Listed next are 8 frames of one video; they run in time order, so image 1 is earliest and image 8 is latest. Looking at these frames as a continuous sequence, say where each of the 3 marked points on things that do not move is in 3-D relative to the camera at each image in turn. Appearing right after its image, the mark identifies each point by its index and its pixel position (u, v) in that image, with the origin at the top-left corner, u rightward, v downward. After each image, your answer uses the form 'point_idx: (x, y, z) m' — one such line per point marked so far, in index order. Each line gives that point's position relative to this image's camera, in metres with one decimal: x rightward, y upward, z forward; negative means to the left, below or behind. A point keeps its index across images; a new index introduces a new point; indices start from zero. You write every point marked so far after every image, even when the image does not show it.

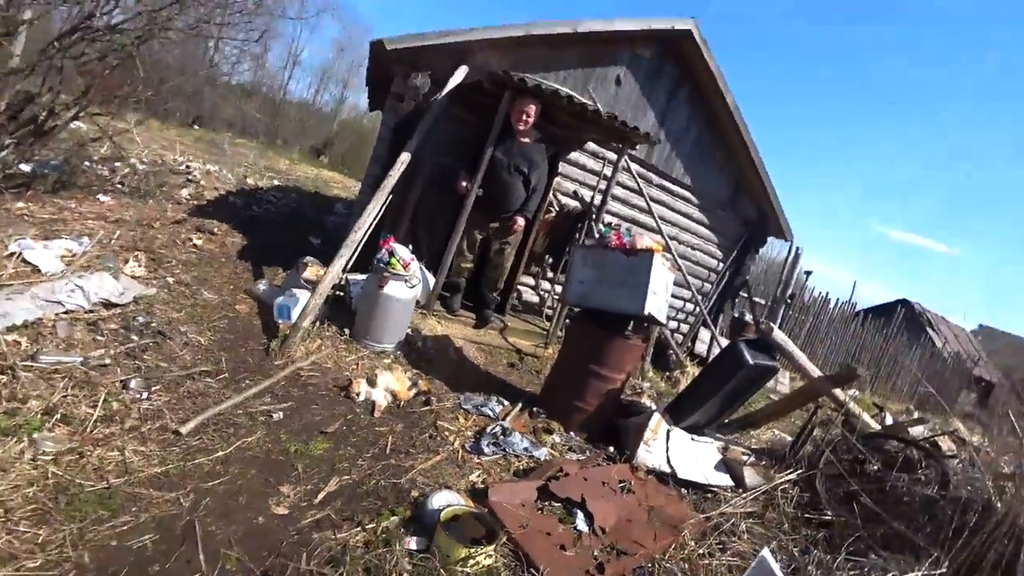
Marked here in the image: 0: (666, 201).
0: (+2.2, +1.2, +8.6) m
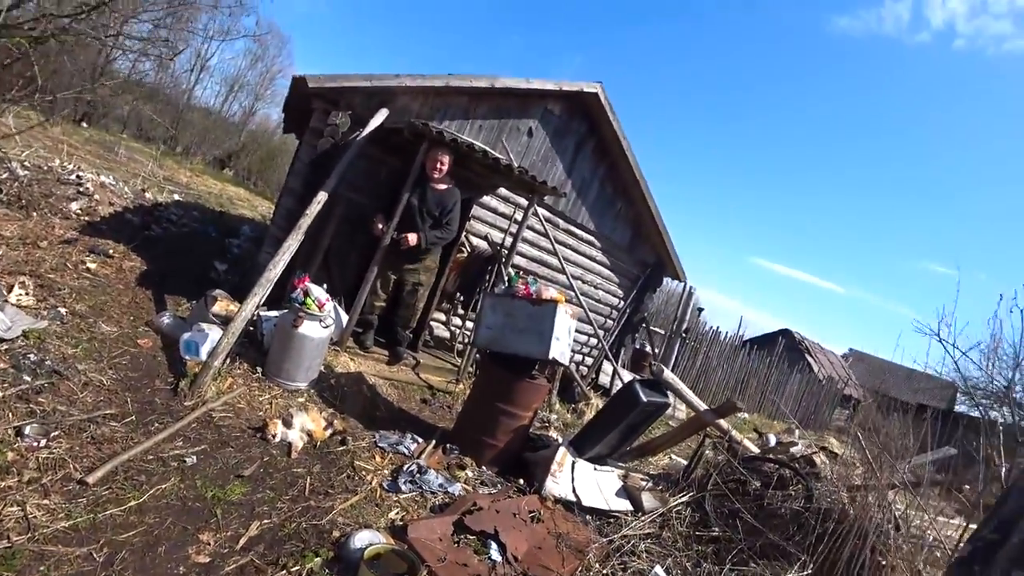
0: (+0.9, +0.8, +9.0) m
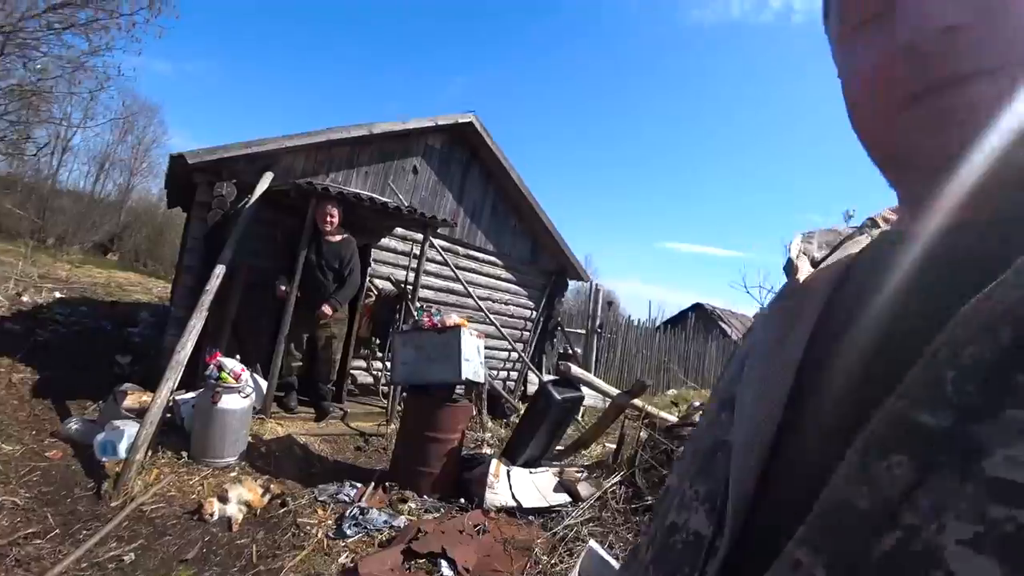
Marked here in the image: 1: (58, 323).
0: (-0.6, +0.5, +9.4) m
1: (-6.6, -0.5, +8.6) m
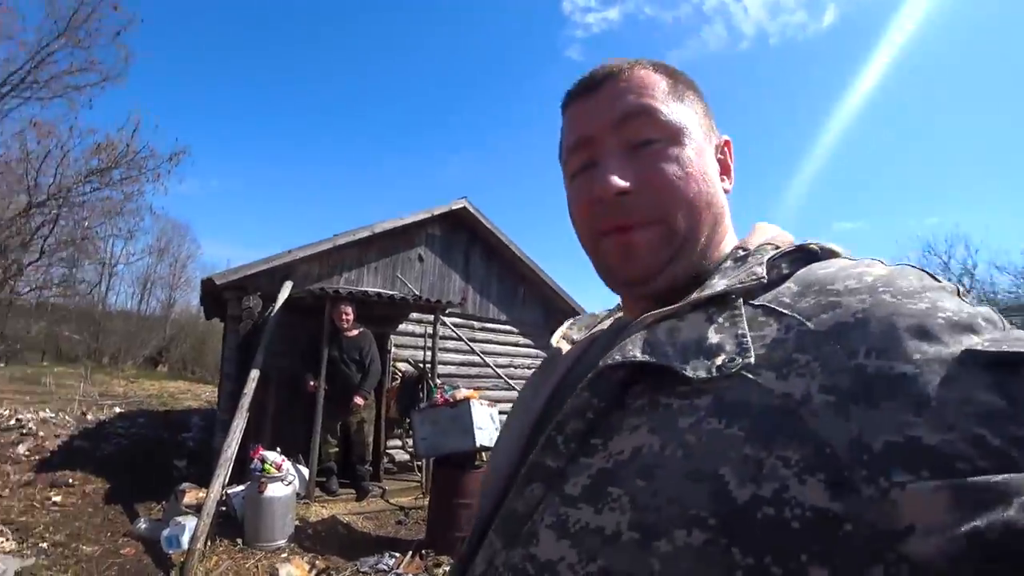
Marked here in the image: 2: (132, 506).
0: (-0.2, -0.8, +9.8) m
1: (-6.1, -2.3, +9.3) m
2: (-3.9, -2.2, +6.1) m
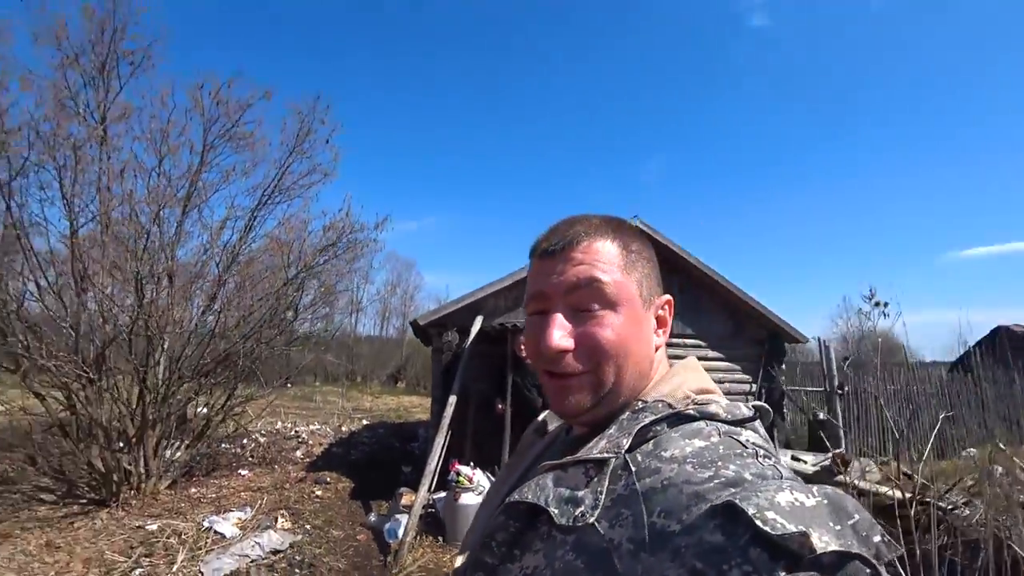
0: (+2.8, -1.2, +10.0) m
1: (-2.9, -3.0, +11.5) m
2: (-1.9, -2.8, +7.8) m
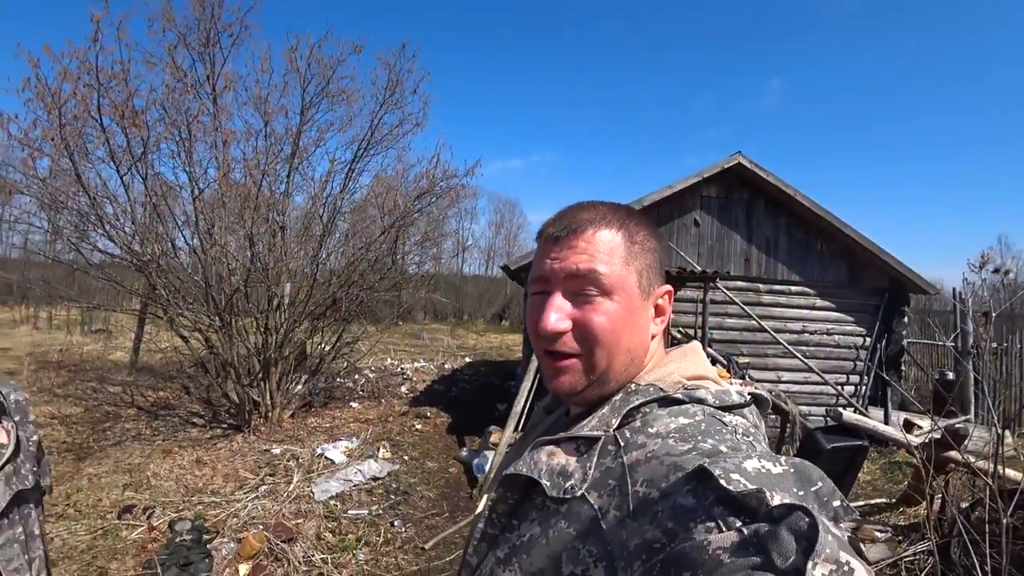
0: (+4.3, -0.3, +9.6) m
1: (-1.0, -1.9, +12.2) m
2: (-0.7, -2.1, +8.4) m
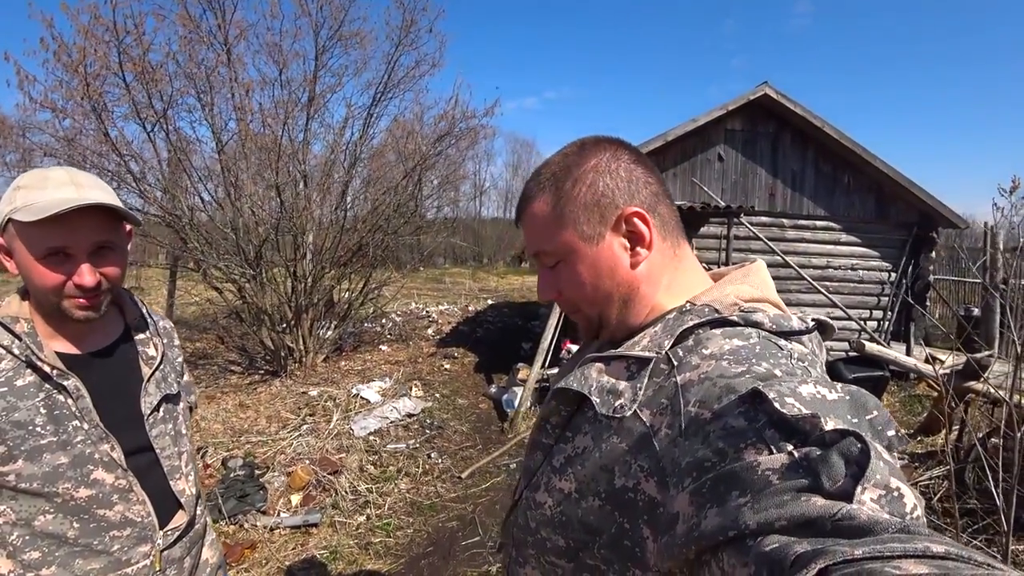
0: (+4.6, +0.8, +9.5) m
1: (-0.5, -0.7, +12.5) m
2: (-0.3, -1.3, +8.7) m
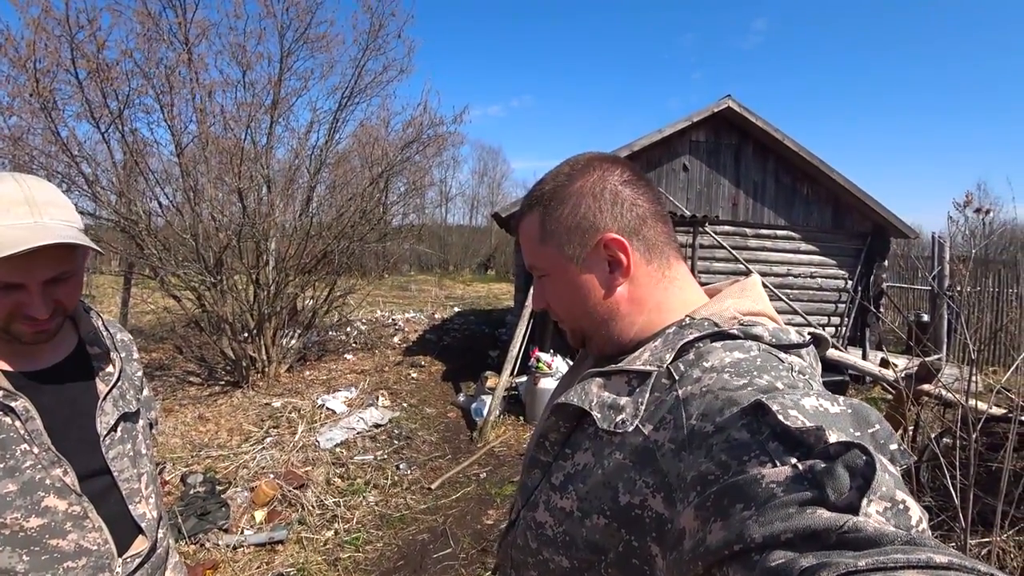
0: (+4.1, +0.7, +9.7) m
1: (-1.2, -0.9, +12.4) m
2: (-0.8, -1.4, +8.6) m
